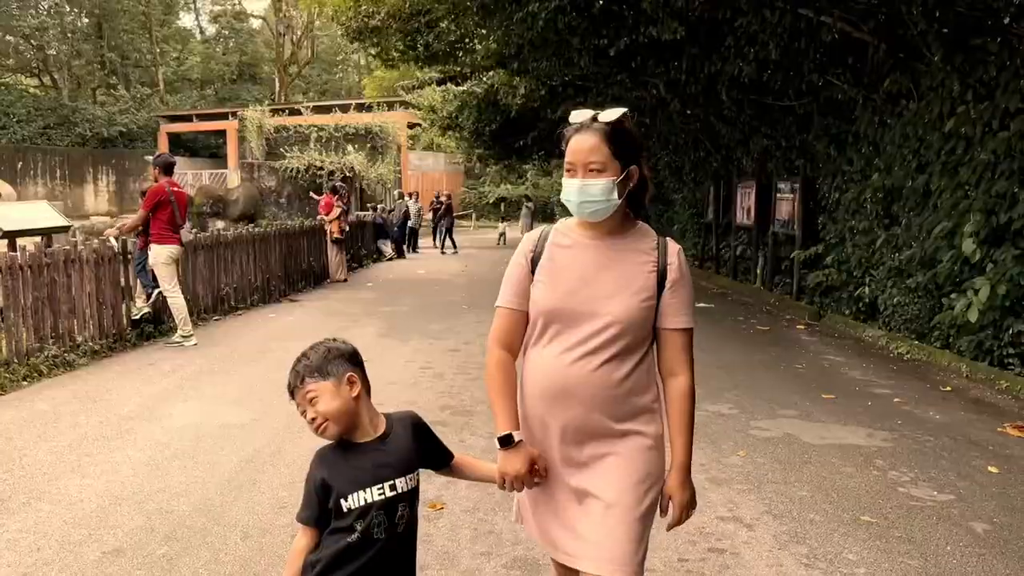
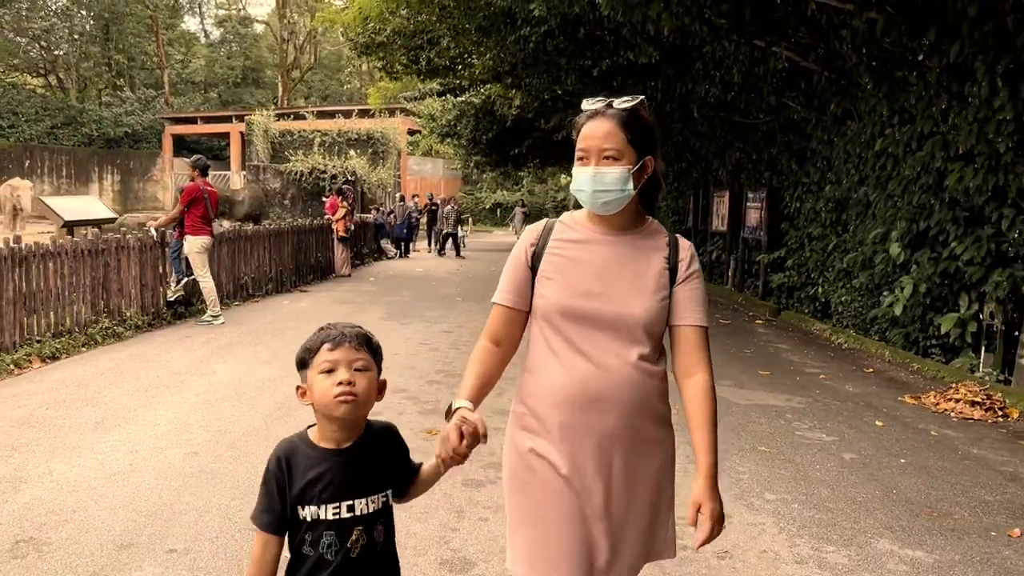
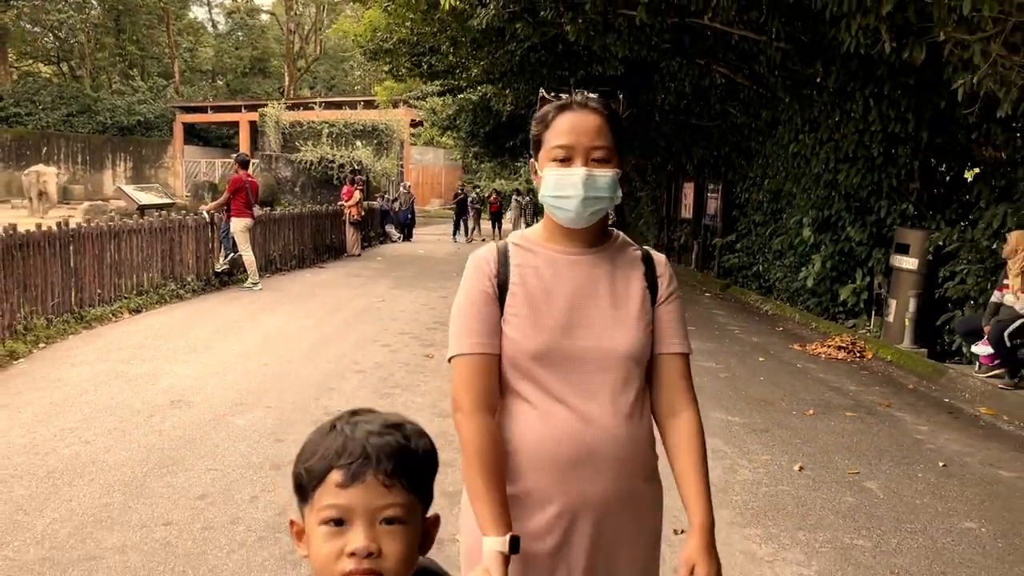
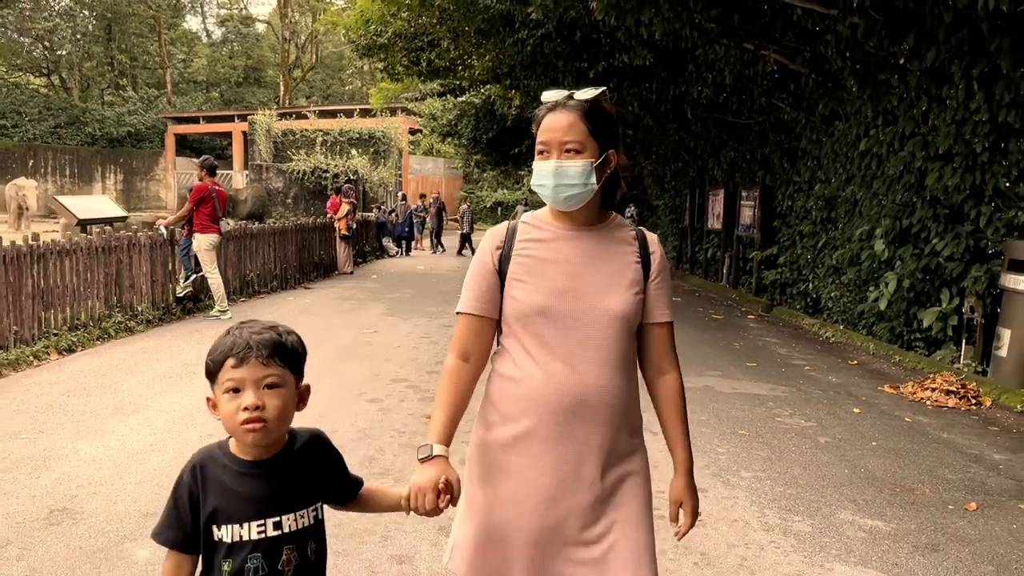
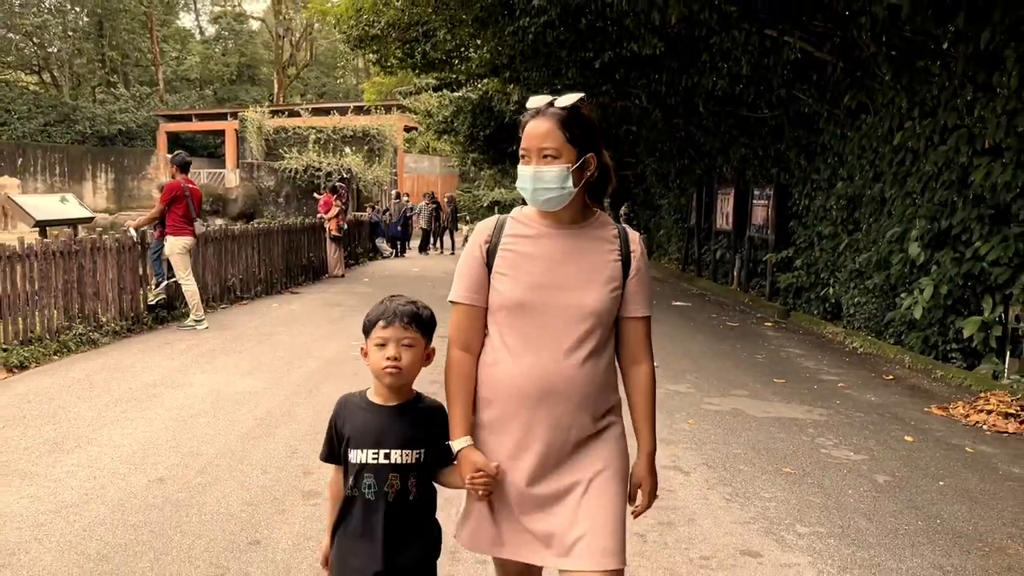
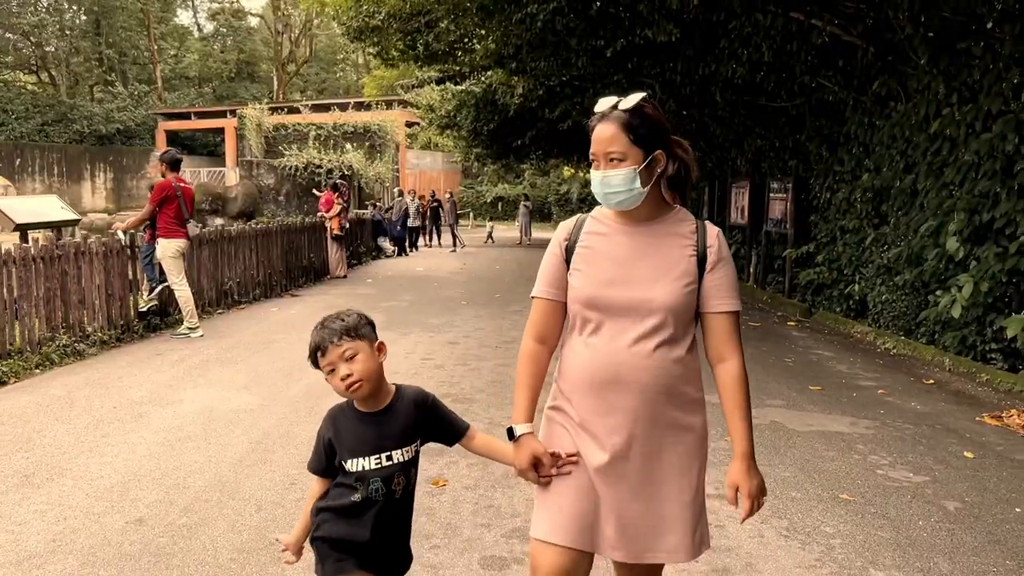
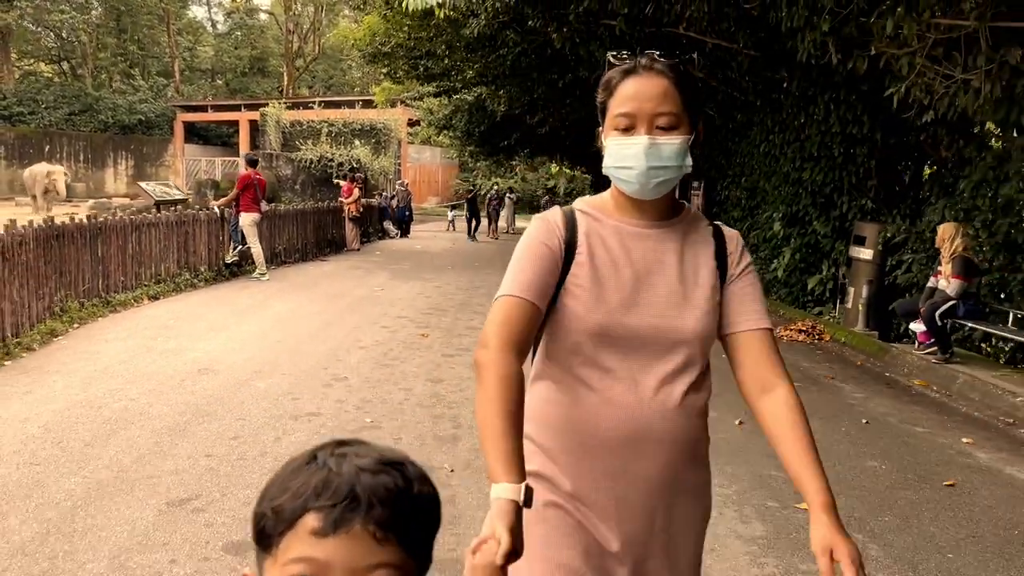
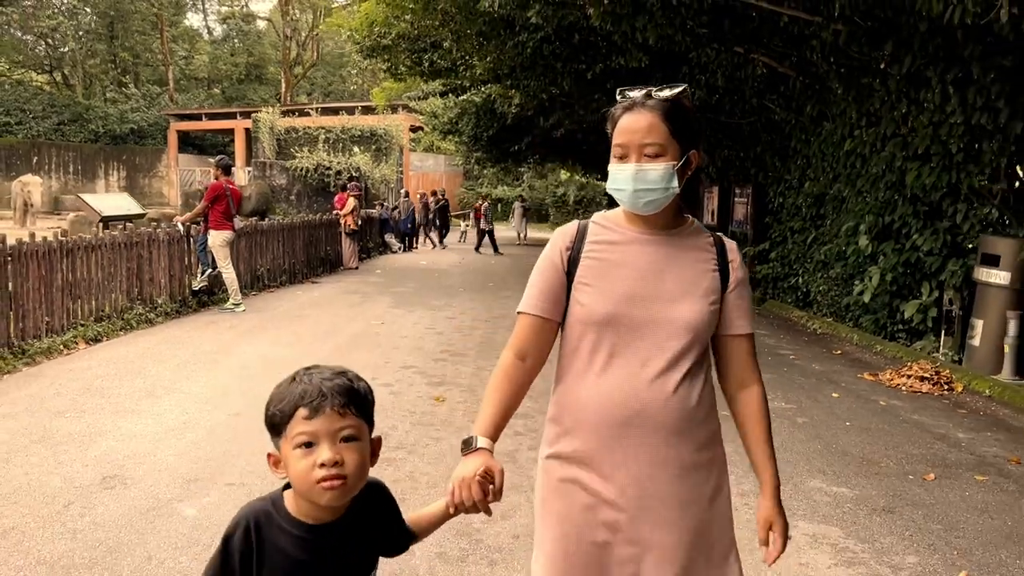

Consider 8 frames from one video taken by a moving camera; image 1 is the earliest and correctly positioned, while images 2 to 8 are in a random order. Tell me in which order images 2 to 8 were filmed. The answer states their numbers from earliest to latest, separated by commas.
6, 5, 2, 4, 8, 3, 7
